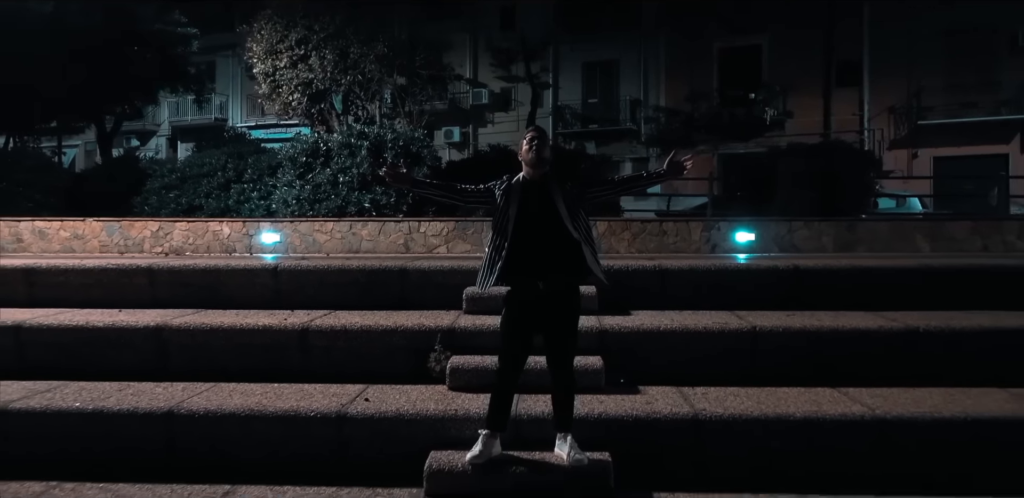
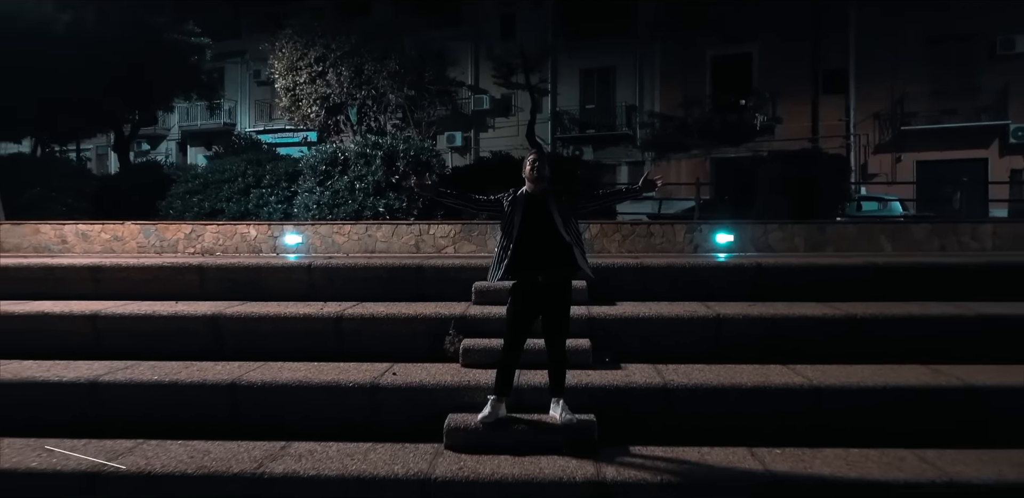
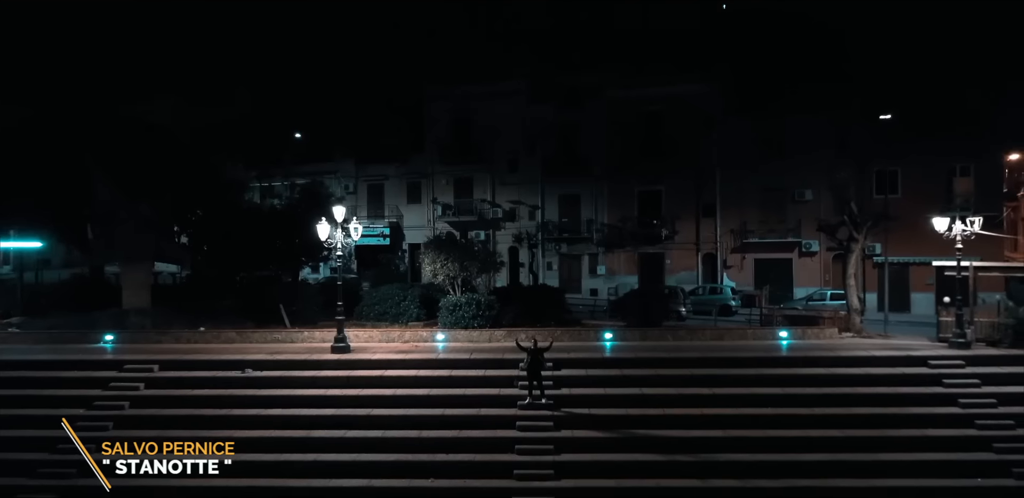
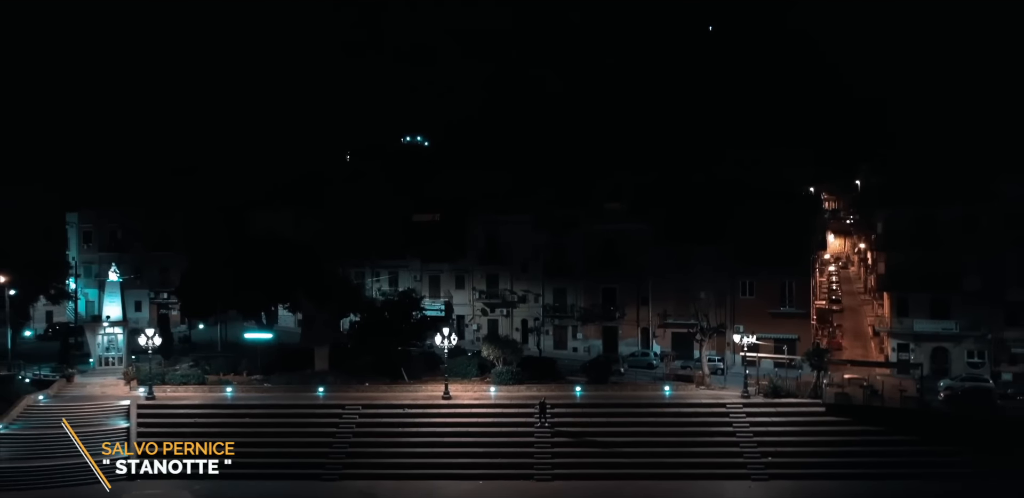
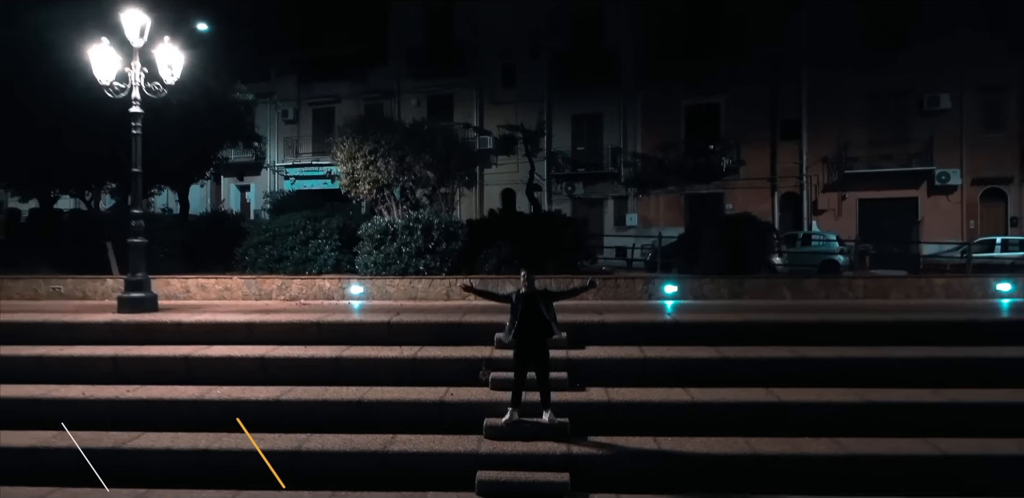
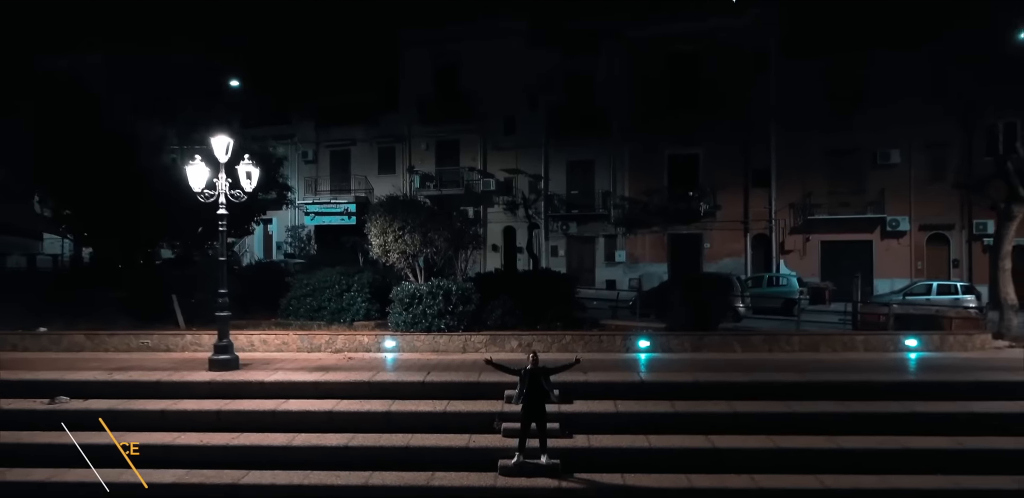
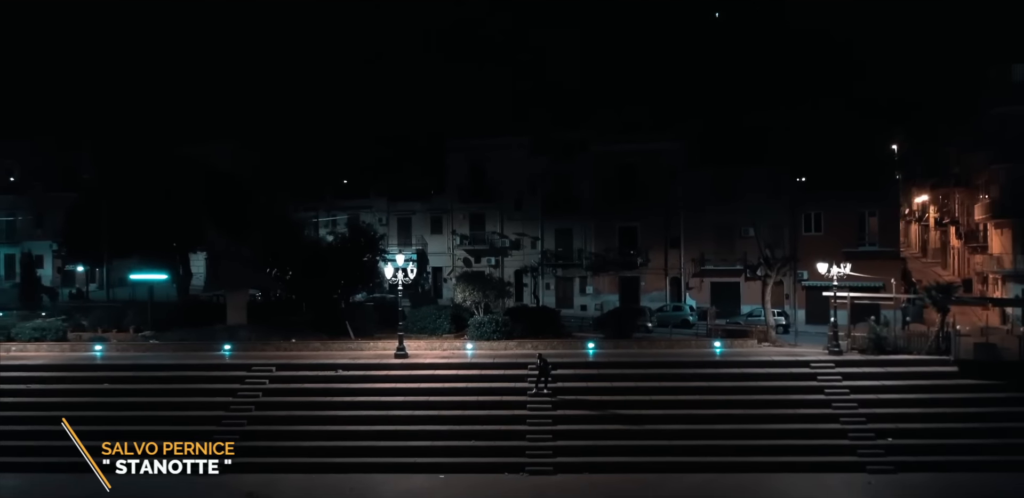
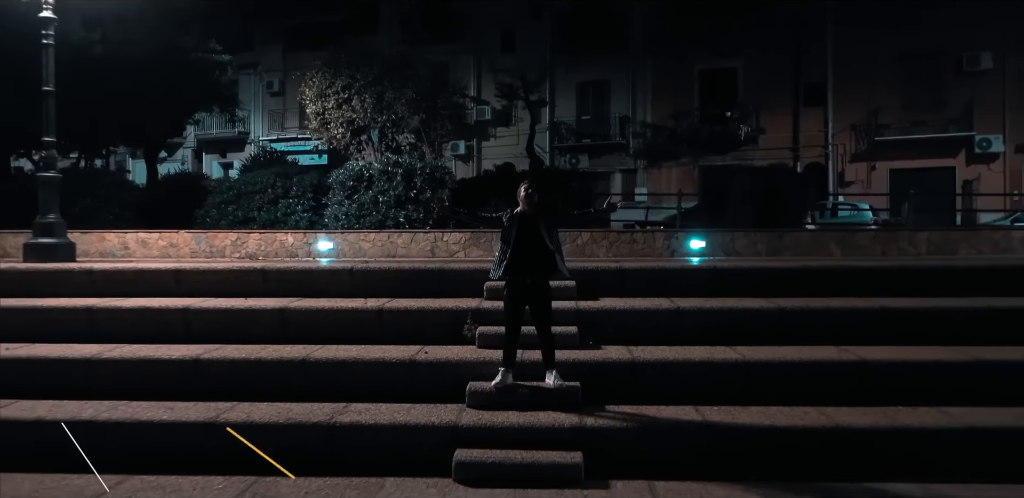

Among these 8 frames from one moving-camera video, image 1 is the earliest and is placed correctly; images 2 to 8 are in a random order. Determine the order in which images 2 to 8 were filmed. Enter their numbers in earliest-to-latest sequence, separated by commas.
2, 8, 5, 6, 3, 7, 4
